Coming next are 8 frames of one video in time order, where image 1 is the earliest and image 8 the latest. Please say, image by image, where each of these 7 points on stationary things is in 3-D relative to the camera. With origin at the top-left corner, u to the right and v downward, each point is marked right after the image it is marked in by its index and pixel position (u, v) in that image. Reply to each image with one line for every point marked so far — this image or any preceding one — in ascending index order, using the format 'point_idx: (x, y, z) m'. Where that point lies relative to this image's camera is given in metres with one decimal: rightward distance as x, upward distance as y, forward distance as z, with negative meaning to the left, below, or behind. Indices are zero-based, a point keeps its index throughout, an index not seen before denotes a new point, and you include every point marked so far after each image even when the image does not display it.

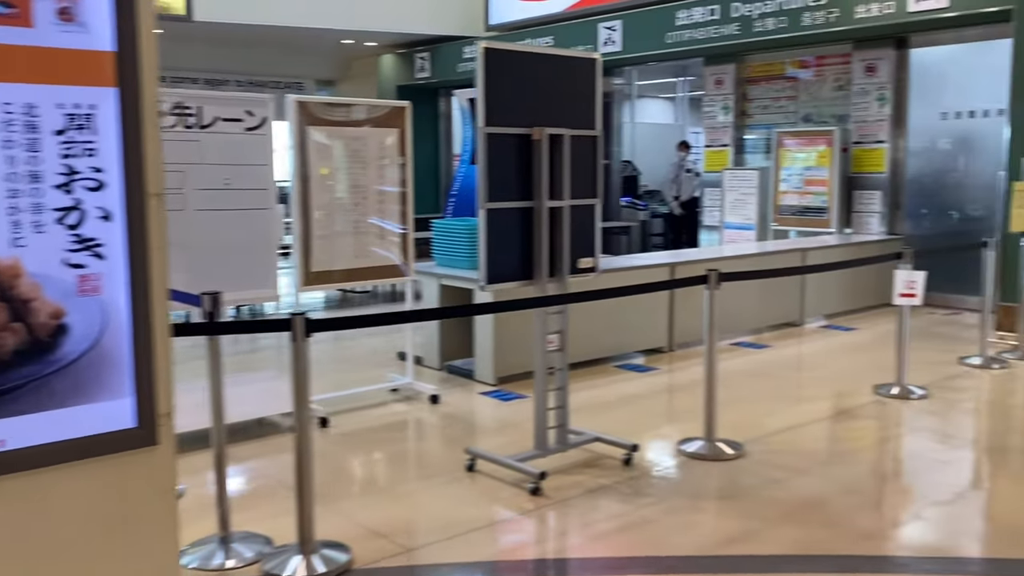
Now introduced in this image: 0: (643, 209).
0: (+1.6, +1.0, +11.1) m
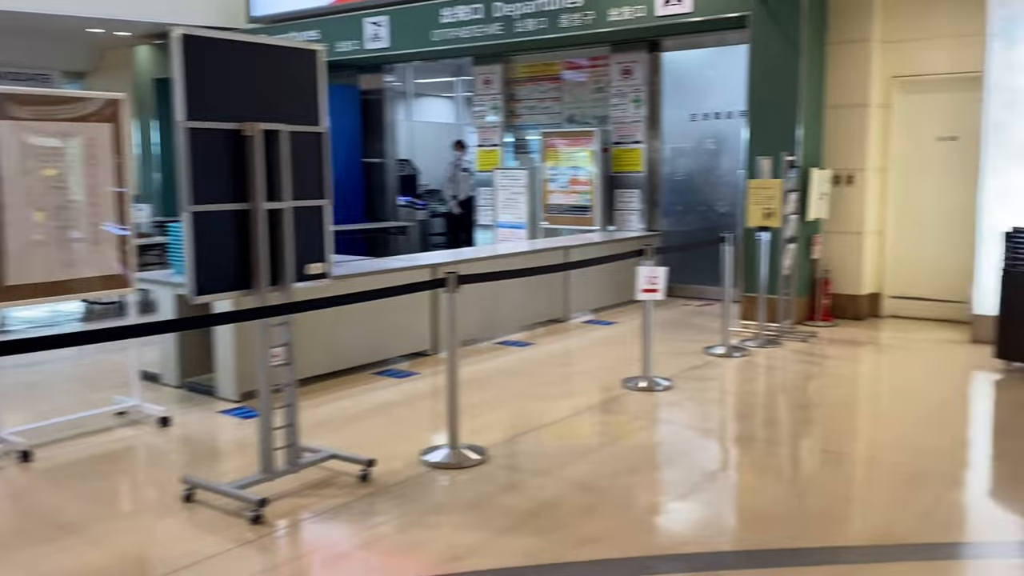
0: (-1.1, +1.0, +10.9) m
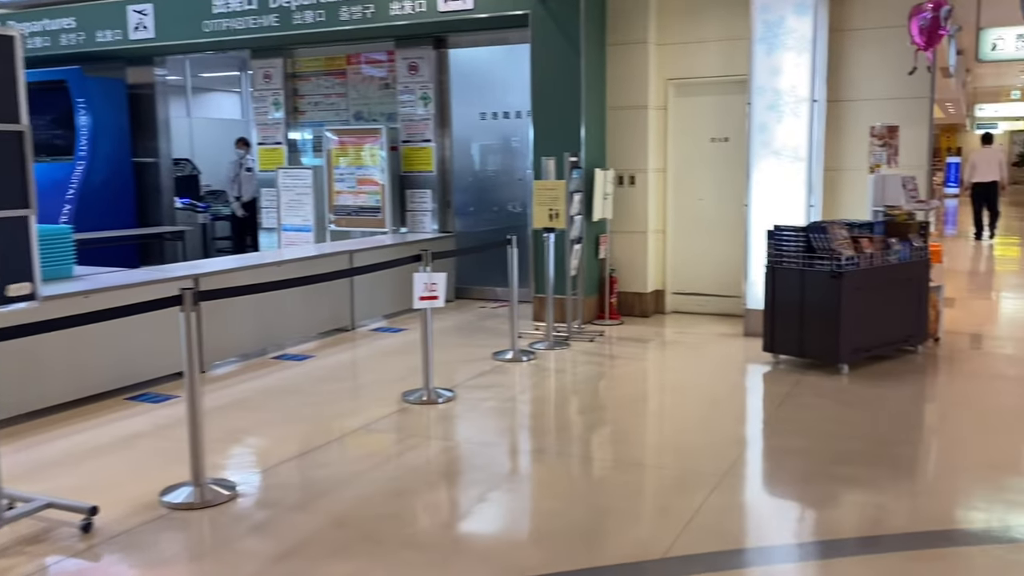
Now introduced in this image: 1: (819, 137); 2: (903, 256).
0: (-3.5, +0.9, +10.2) m
1: (+2.1, +1.0, +6.3) m
2: (+2.4, +0.2, +5.6) m
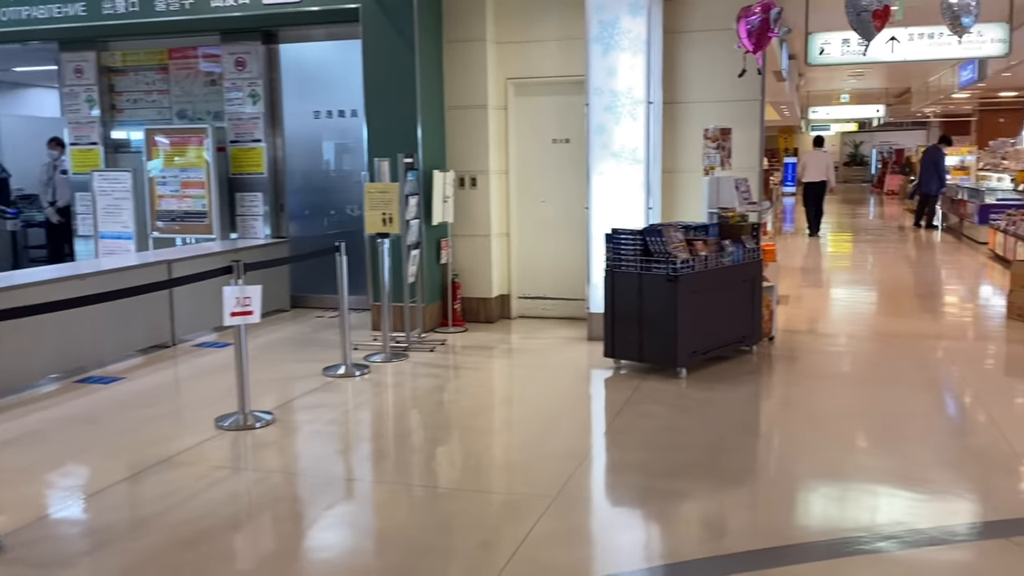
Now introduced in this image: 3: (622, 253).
0: (-5.1, +0.7, +9.3) m
1: (+1.0, +1.0, +6.2) m
2: (+1.4, +0.2, +5.6) m
3: (+0.6, +0.2, +5.3) m
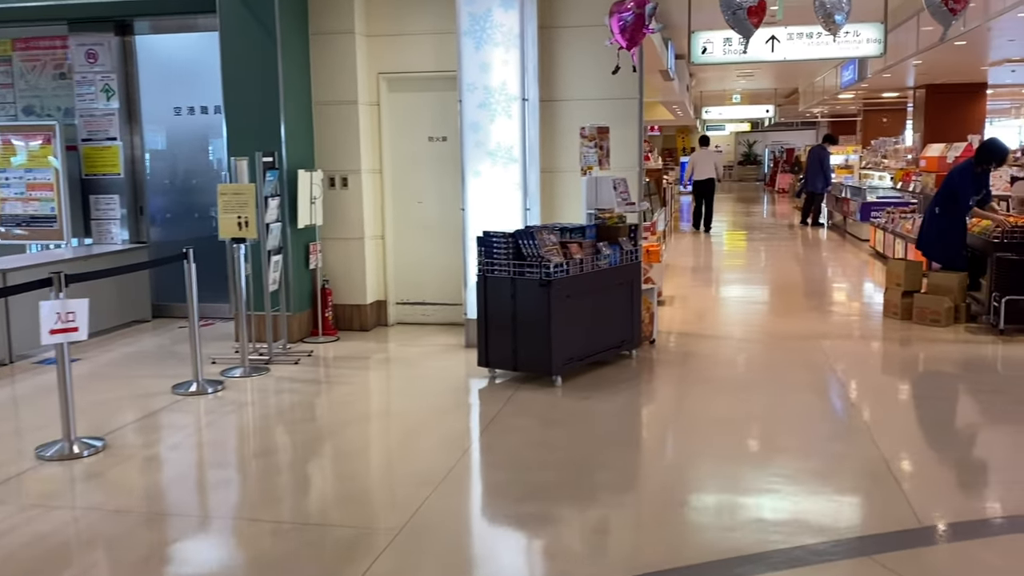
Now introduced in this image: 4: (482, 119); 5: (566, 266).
0: (-6.2, +0.6, +8.5) m
1: (+0.1, +1.0, +6.0) m
2: (+0.6, +0.2, +5.4) m
3: (-0.1, +0.2, +5.1) m
4: (-0.2, +1.1, +5.8) m
5: (+0.3, +0.1, +5.0) m
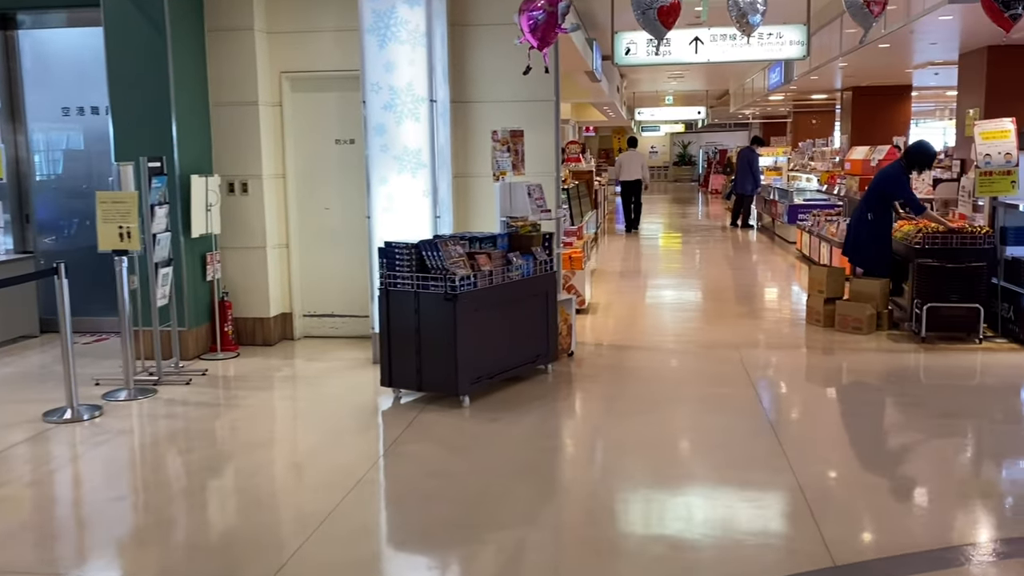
0: (-6.9, +0.5, +7.7) m
1: (-0.4, +0.9, +5.7) m
2: (+0.1, +0.1, +5.1) m
3: (-0.6, +0.1, +4.7) m
4: (-0.7, +1.0, +5.5) m
5: (-0.2, +0.1, +4.7) m
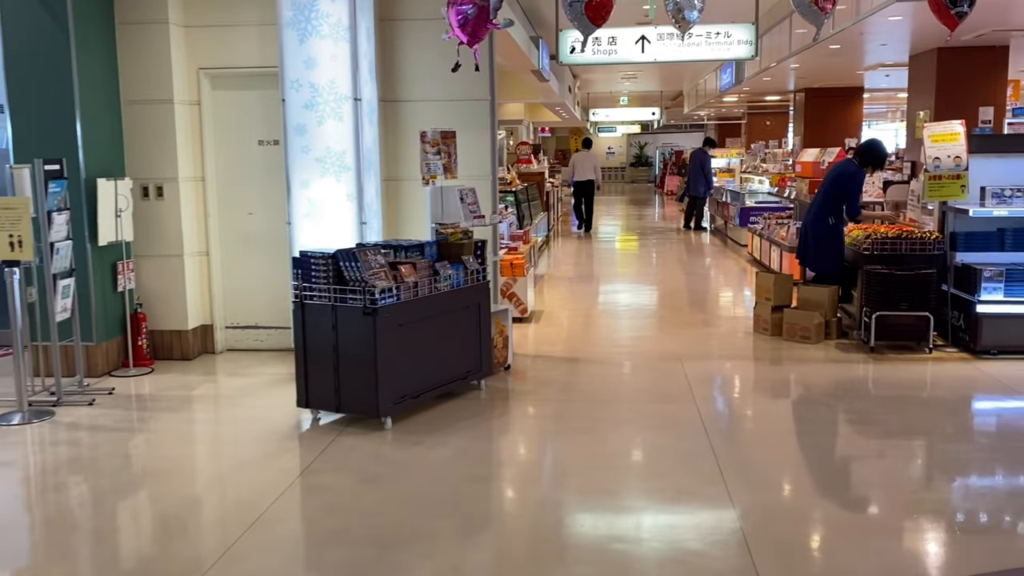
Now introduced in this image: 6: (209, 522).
0: (-7.4, +0.4, +7.1) m
1: (-0.8, +0.9, +5.4) m
2: (-0.3, 0.0, +4.8) m
3: (-1.0, 0.0, +4.4) m
4: (-1.1, +0.9, +5.2) m
5: (-0.6, 0.0, +4.4) m
6: (-1.2, -0.9, +3.6) m
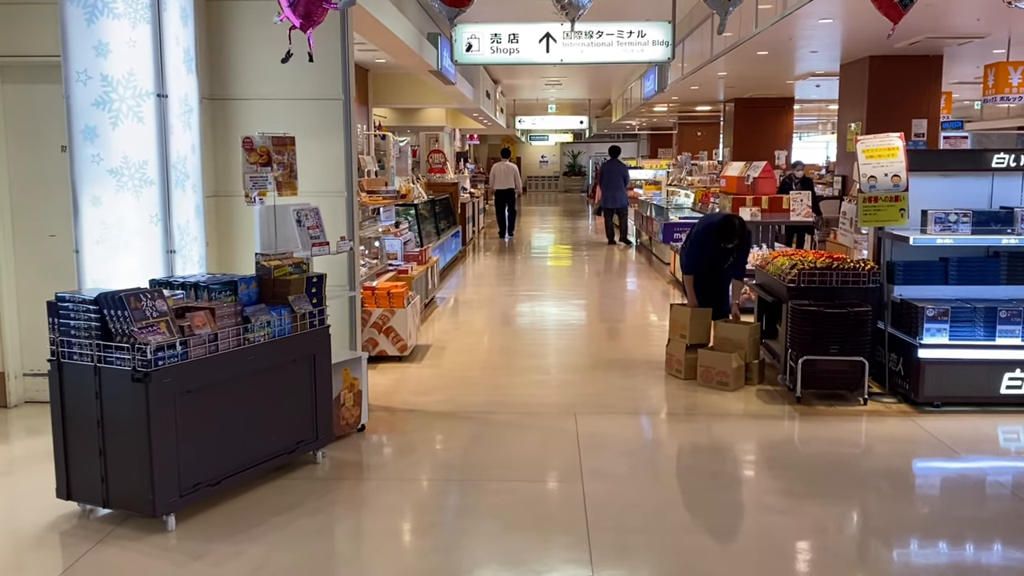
0: (-8.2, +0.2, +5.6) m
1: (-1.5, +0.6, +4.3) m
2: (-1.0, -0.2, +3.7) m
3: (-1.6, -0.2, +3.3) m
4: (-1.8, +0.7, +4.1) m
5: (-1.2, -0.2, +3.3) m
6: (-1.8, -1.1, +2.5) m
